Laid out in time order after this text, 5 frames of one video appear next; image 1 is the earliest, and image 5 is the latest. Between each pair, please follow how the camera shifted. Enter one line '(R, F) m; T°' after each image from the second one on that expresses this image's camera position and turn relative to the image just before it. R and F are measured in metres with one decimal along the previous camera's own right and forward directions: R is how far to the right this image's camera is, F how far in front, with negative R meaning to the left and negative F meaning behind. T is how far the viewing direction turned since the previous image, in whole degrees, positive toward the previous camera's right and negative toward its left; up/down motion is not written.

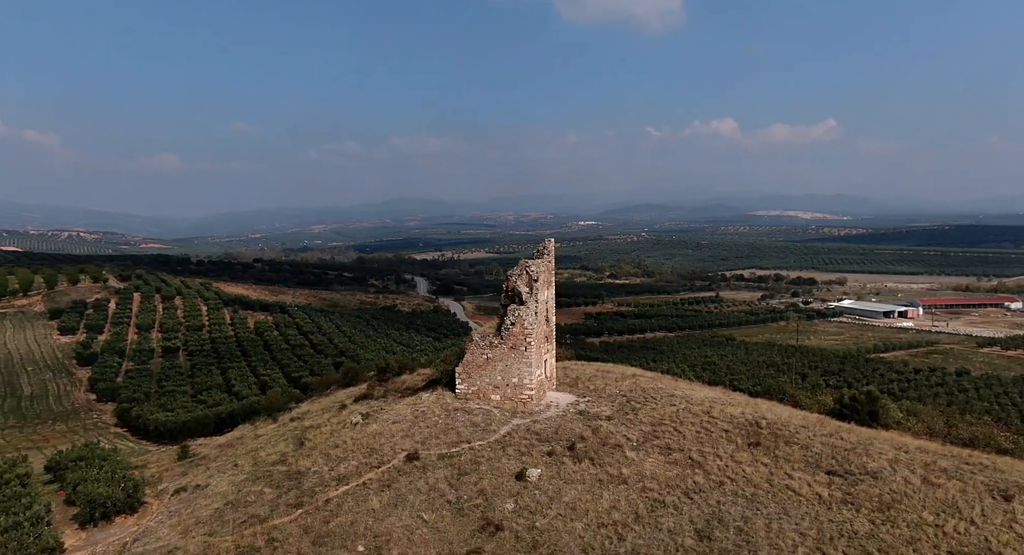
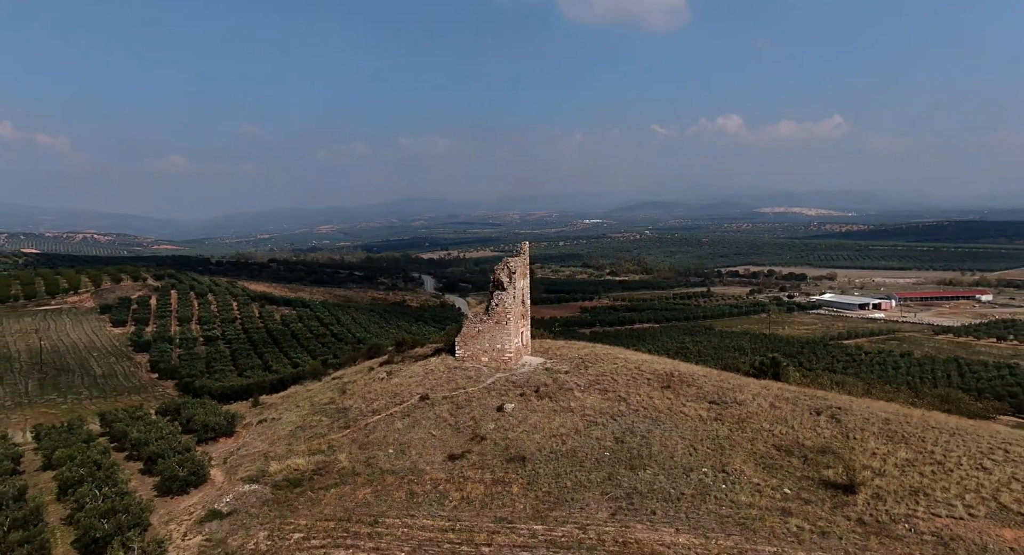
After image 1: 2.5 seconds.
(+0.8, -5.4) m; -1°
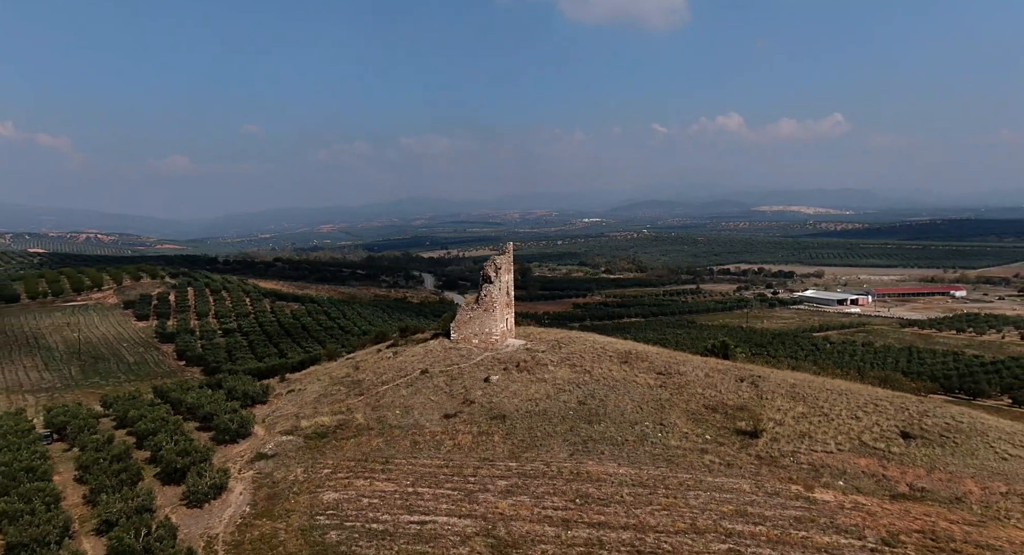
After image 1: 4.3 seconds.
(+0.6, -3.9) m; 0°
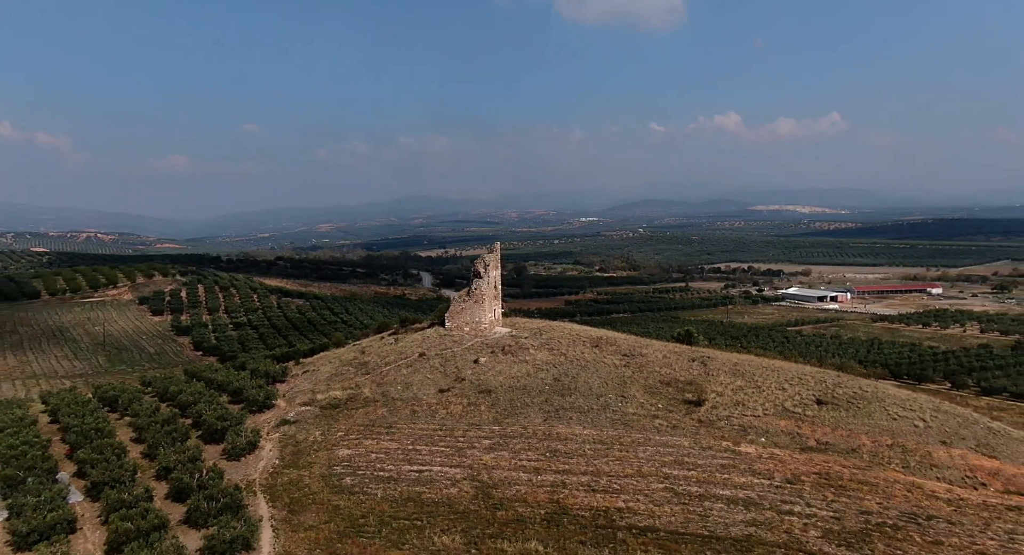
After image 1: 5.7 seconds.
(+0.5, -3.4) m; 0°
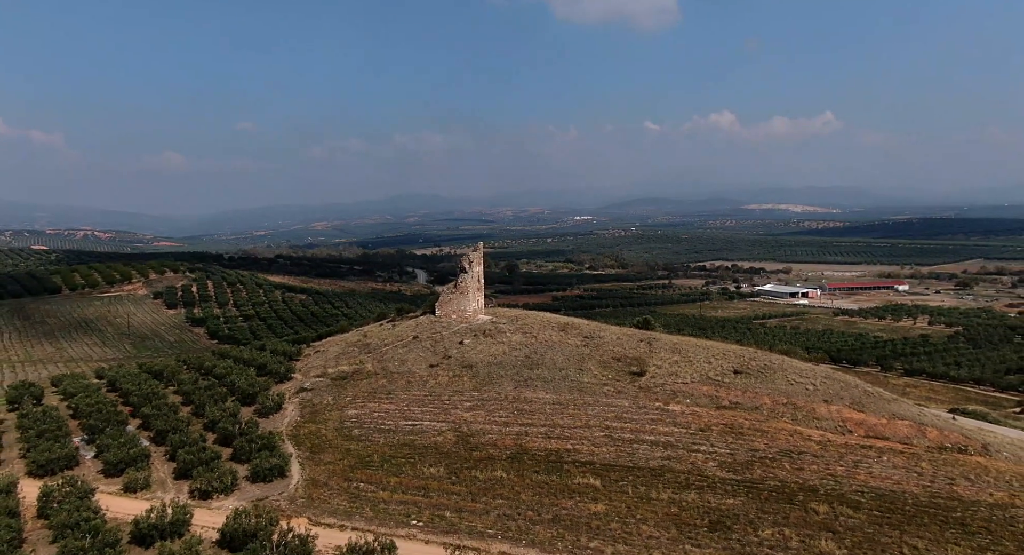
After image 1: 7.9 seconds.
(+0.8, -4.6) m; 0°
